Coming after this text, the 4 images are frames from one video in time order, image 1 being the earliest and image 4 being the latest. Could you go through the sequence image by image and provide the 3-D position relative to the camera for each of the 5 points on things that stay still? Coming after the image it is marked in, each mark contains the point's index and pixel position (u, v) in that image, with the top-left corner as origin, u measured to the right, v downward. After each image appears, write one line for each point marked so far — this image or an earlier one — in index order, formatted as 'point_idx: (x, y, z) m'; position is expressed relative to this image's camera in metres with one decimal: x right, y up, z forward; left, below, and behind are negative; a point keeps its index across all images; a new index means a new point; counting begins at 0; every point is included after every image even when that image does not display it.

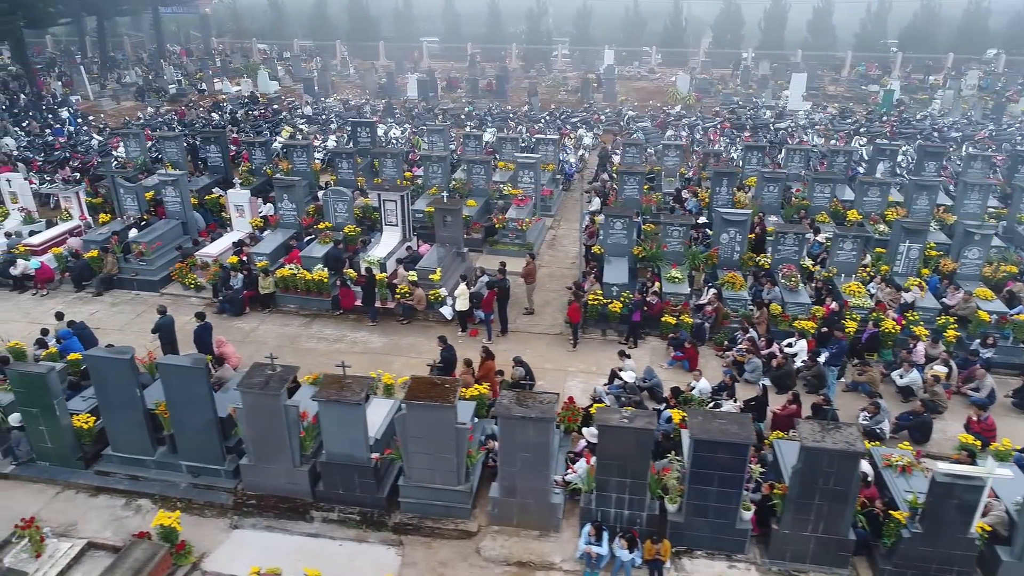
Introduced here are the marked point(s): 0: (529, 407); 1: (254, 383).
0: (+0.3, -1.7, +9.9) m
1: (-3.8, -1.4, +10.4) m
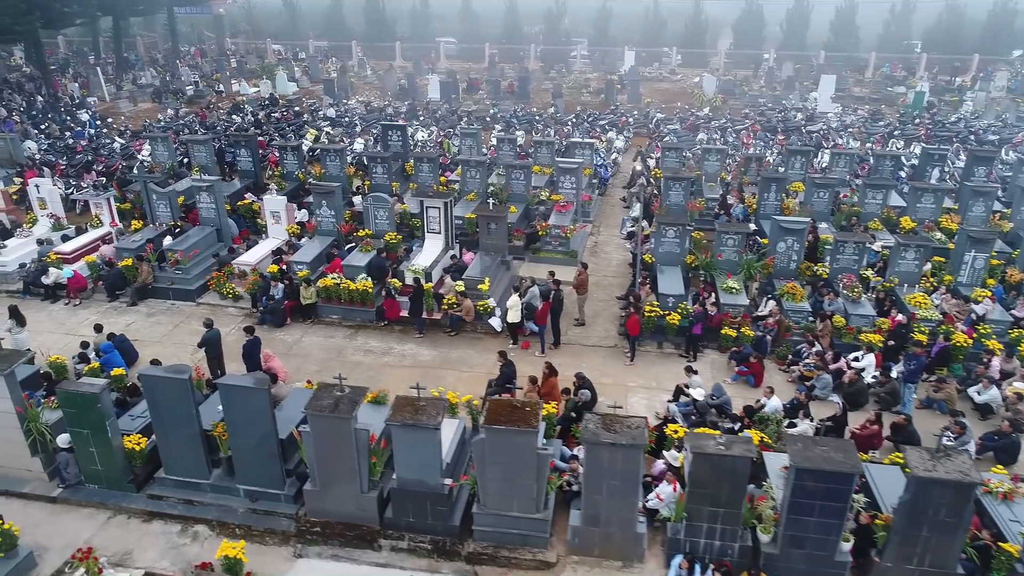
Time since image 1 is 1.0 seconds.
0: (+1.4, -1.9, +9.3) m
1: (-2.6, -1.6, +9.8) m
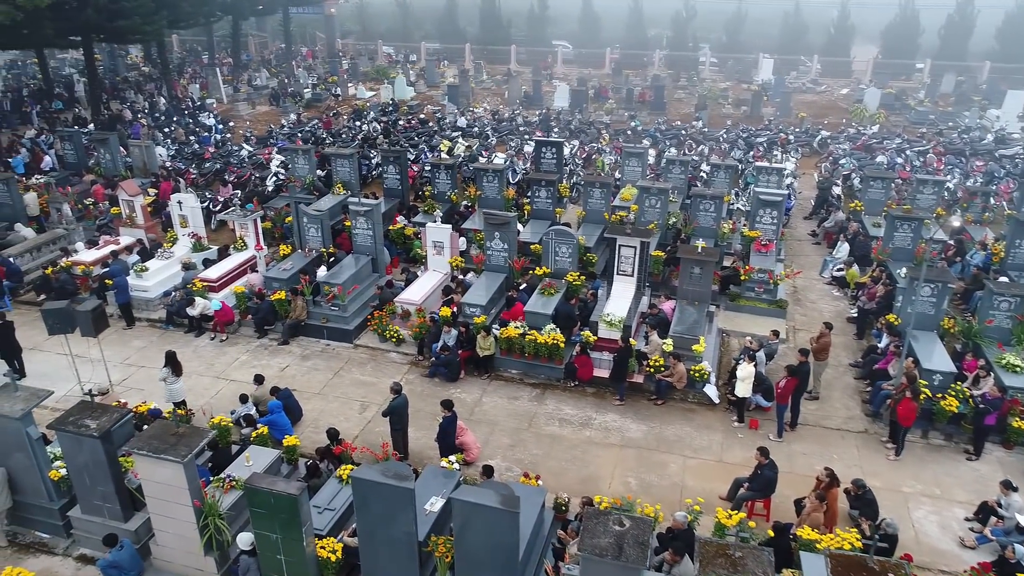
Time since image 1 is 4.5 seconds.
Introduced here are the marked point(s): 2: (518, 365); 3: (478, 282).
0: (+4.9, -3.2, +6.5) m
1: (+0.9, -2.7, +7.3) m
2: (+0.1, -1.5, +14.0) m
3: (-0.8, +0.1, +15.6) m
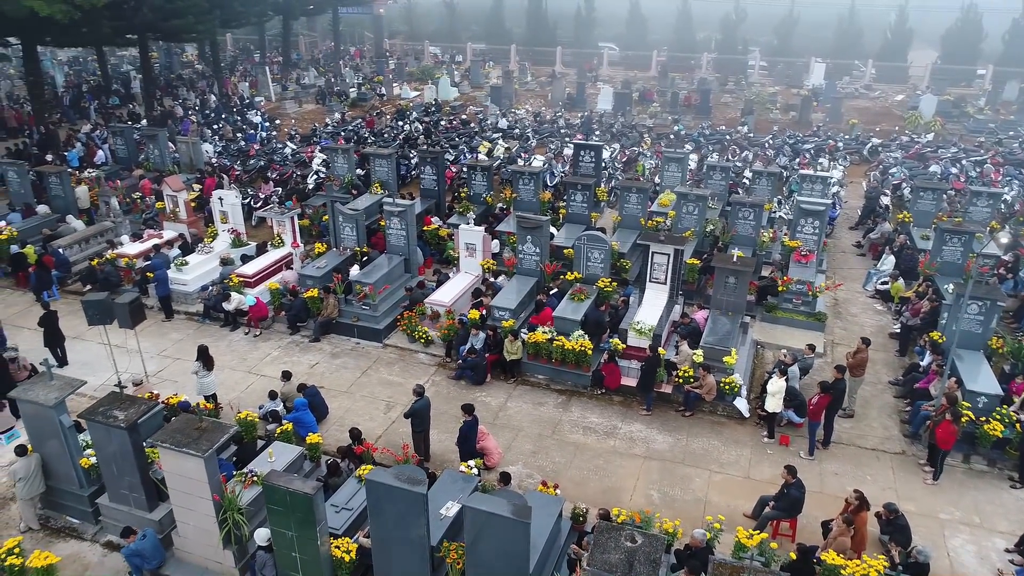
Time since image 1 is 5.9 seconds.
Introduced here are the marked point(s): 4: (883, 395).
0: (+4.9, -3.4, +6.1) m
1: (+1.0, -2.8, +7.2) m
2: (+0.6, -1.6, +13.9) m
3: (-0.1, 0.0, +15.5) m
4: (+7.2, -2.0, +13.6) m
